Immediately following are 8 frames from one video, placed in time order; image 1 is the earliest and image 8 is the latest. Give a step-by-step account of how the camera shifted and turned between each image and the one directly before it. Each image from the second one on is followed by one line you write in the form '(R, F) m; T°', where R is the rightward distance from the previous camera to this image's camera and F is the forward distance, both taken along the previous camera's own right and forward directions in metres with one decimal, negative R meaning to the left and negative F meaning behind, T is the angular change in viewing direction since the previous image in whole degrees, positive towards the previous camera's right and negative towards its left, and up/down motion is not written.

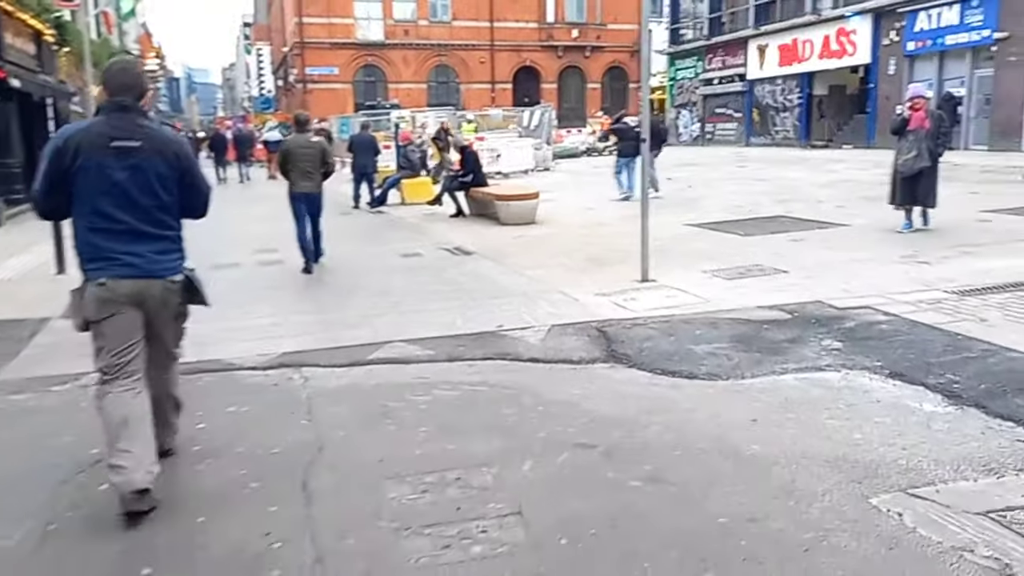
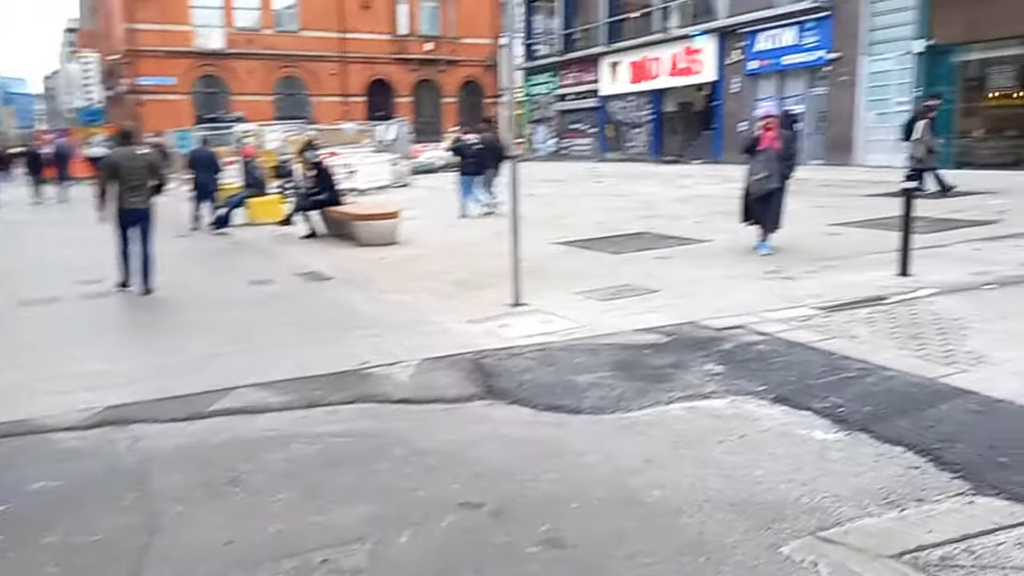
(0.0, +0.5) m; +10°
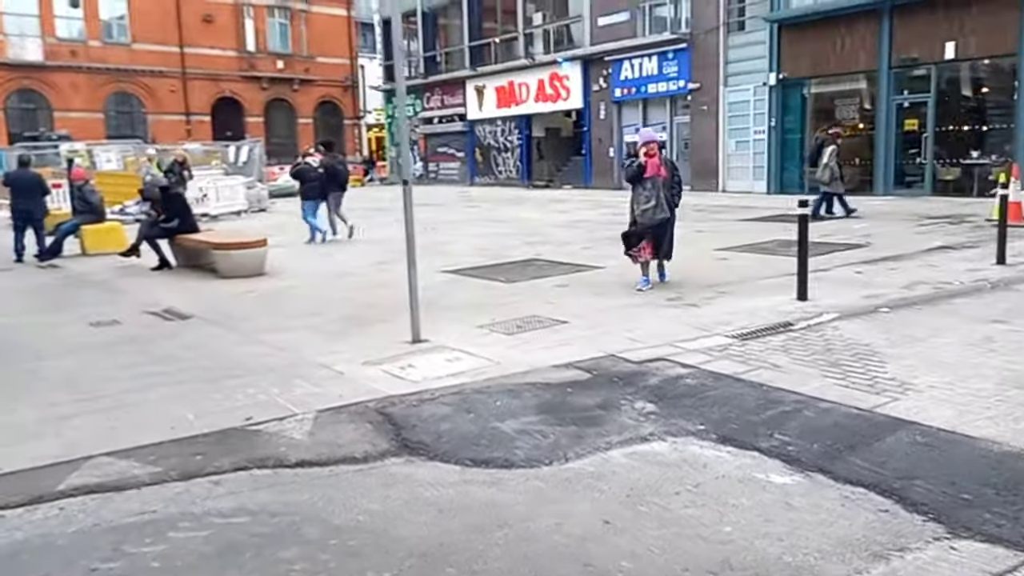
(-0.3, +0.5) m; +10°
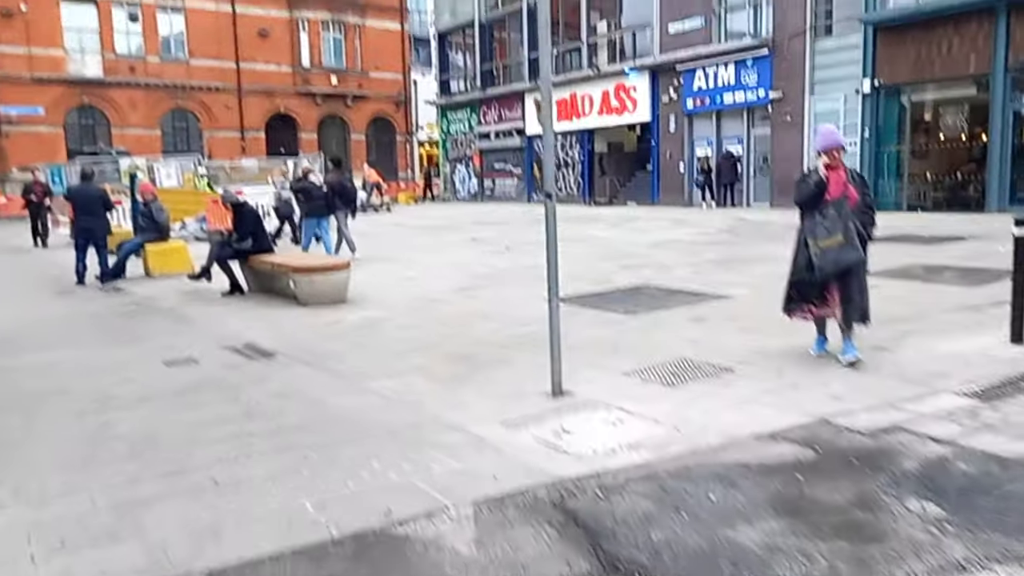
(-0.9, +1.4) m; -3°
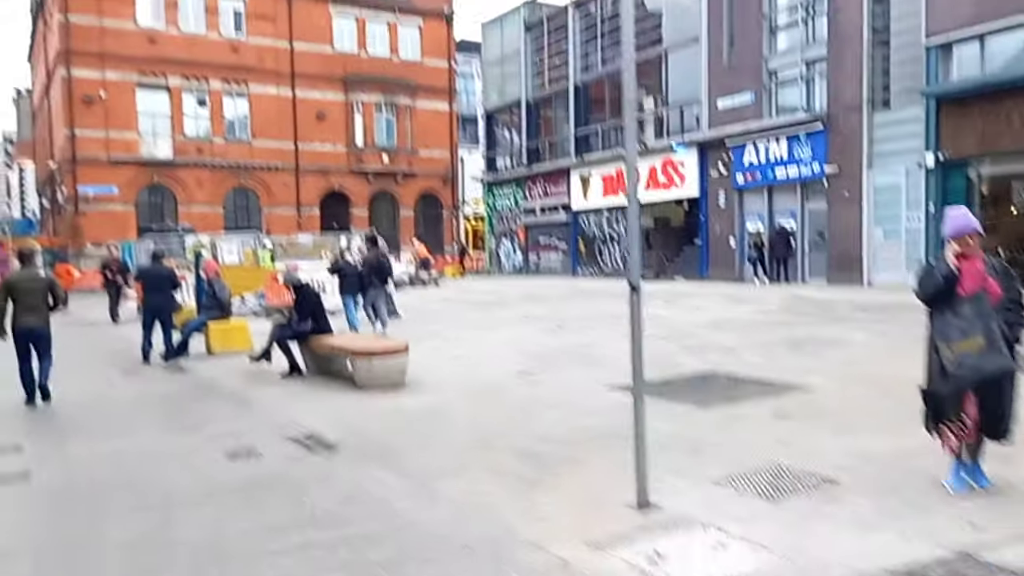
(-0.3, +0.4) m; -3°
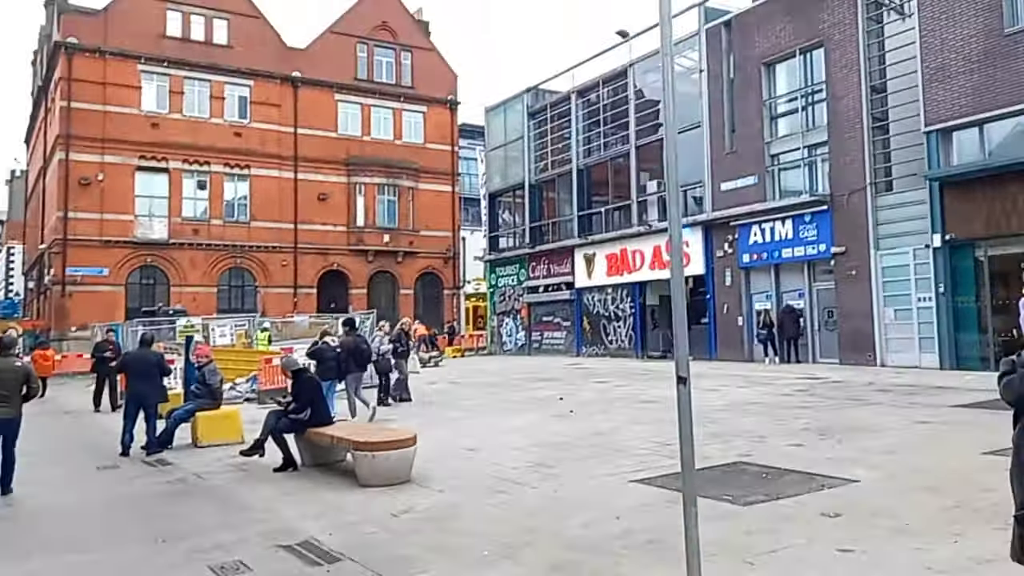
(-0.2, +0.6) m; 0°
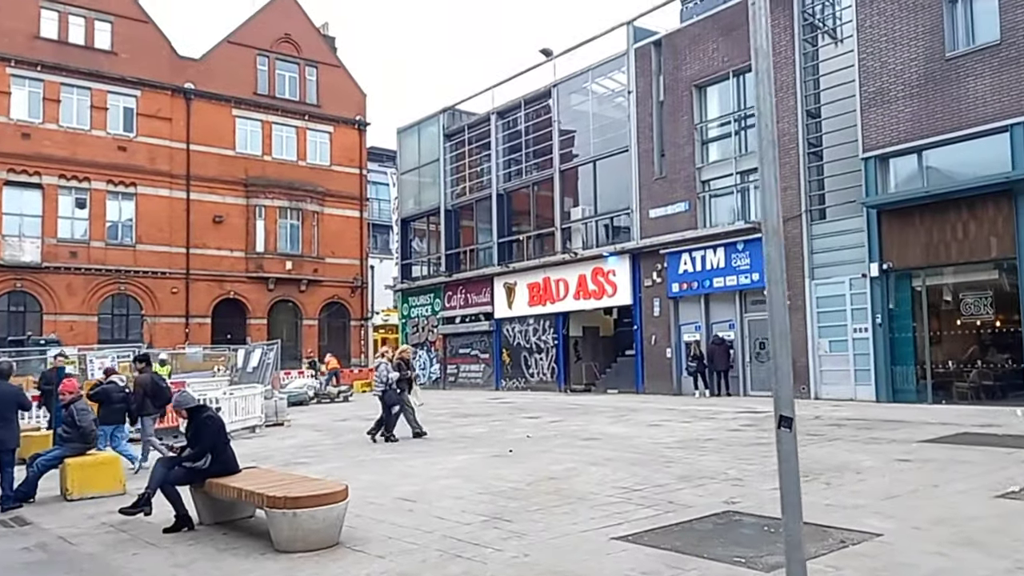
(-0.6, +1.6) m; +7°
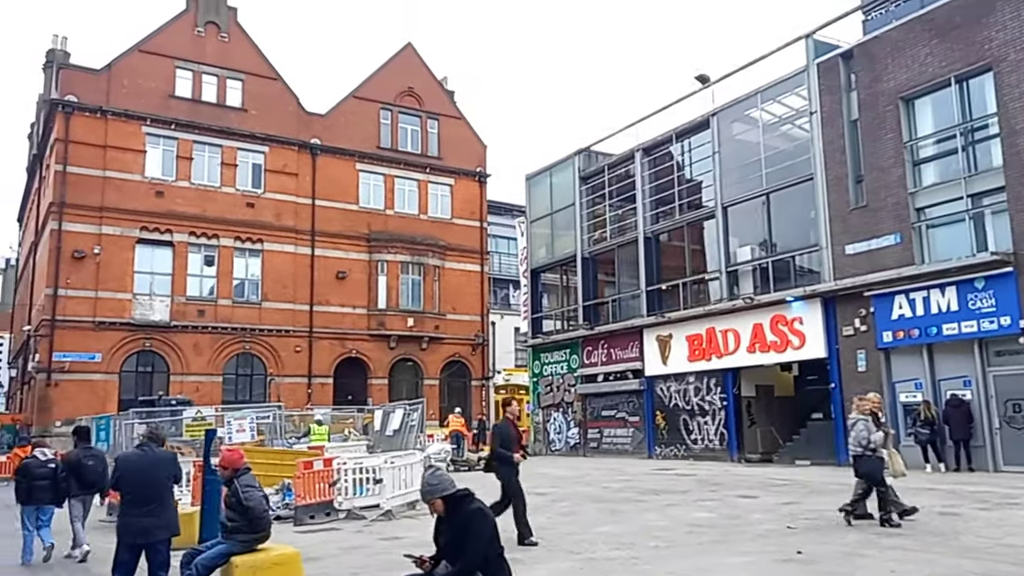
(-2.6, +3.1) m; -6°
